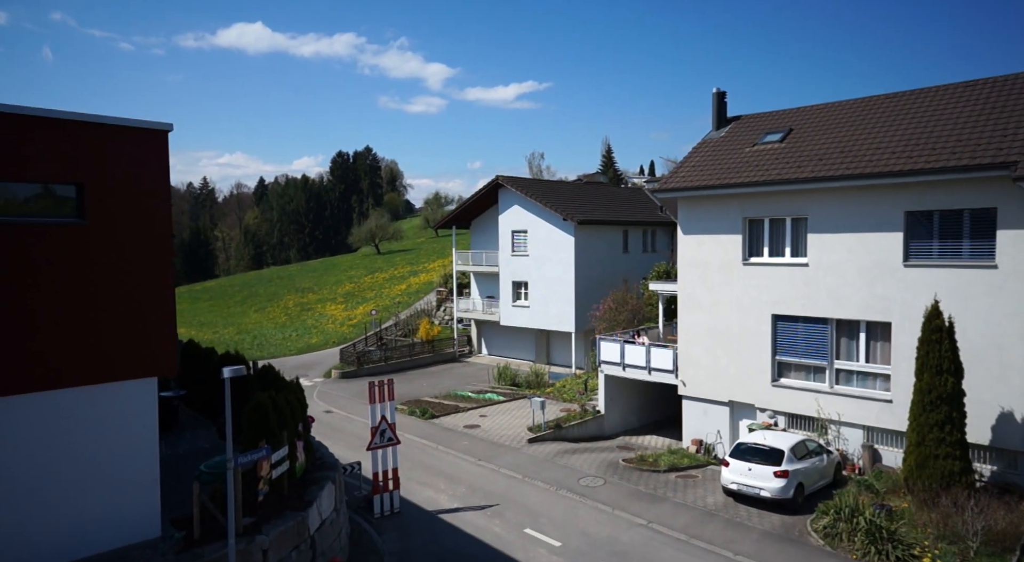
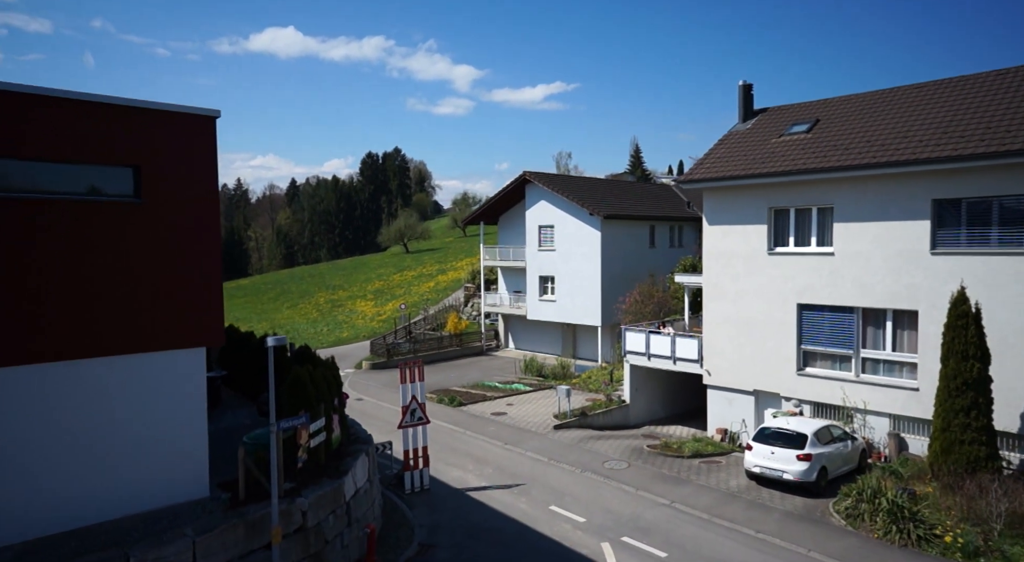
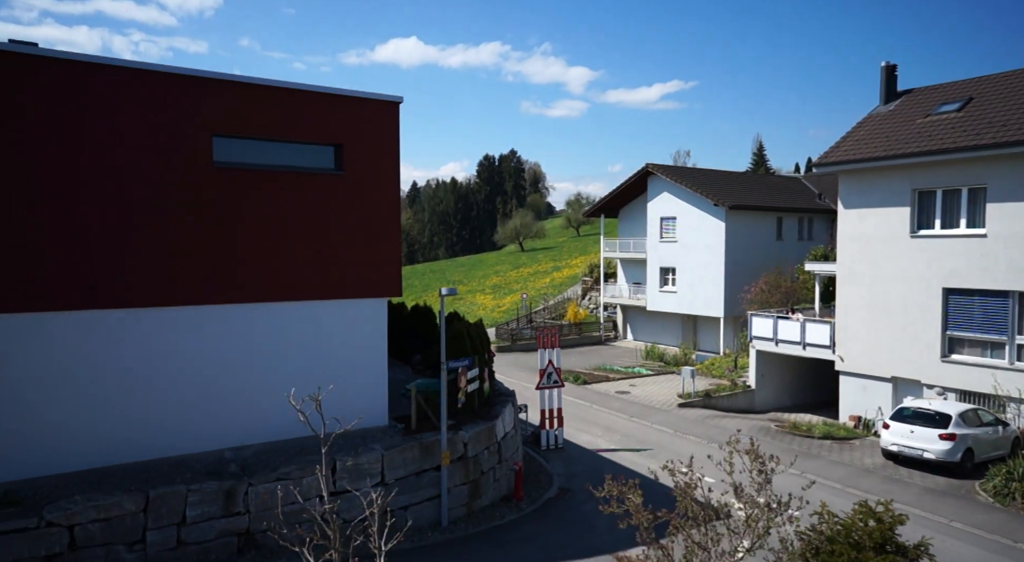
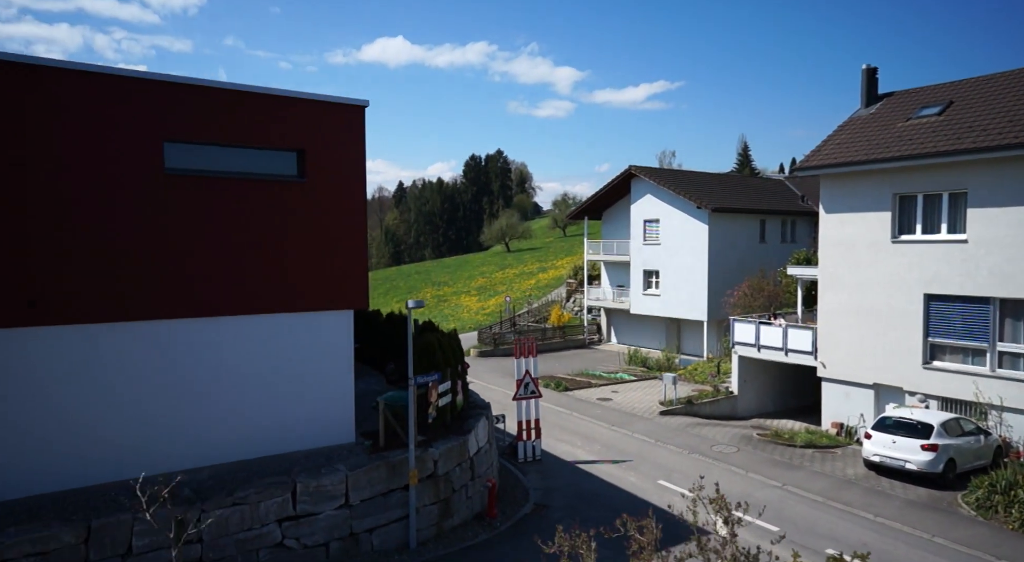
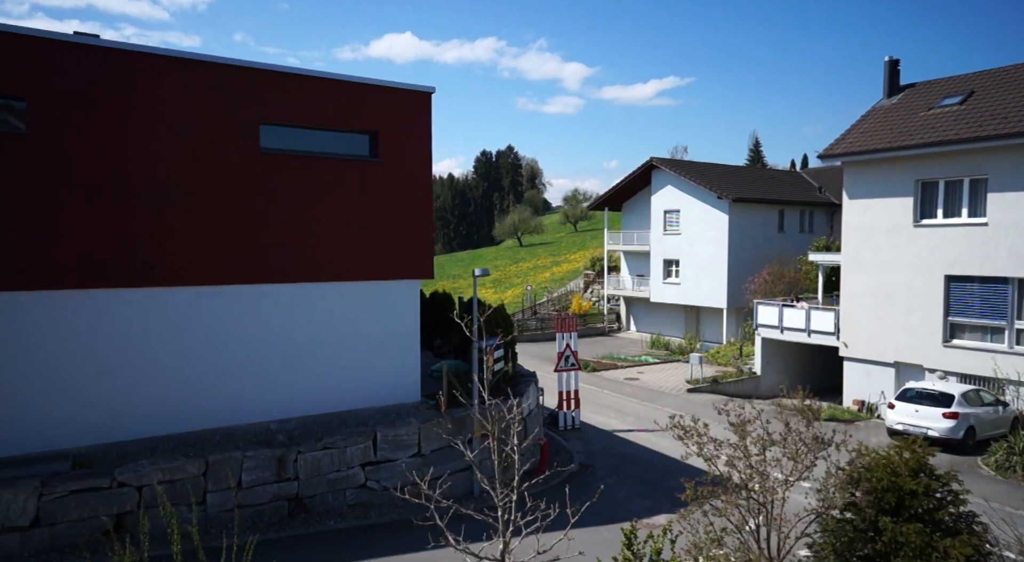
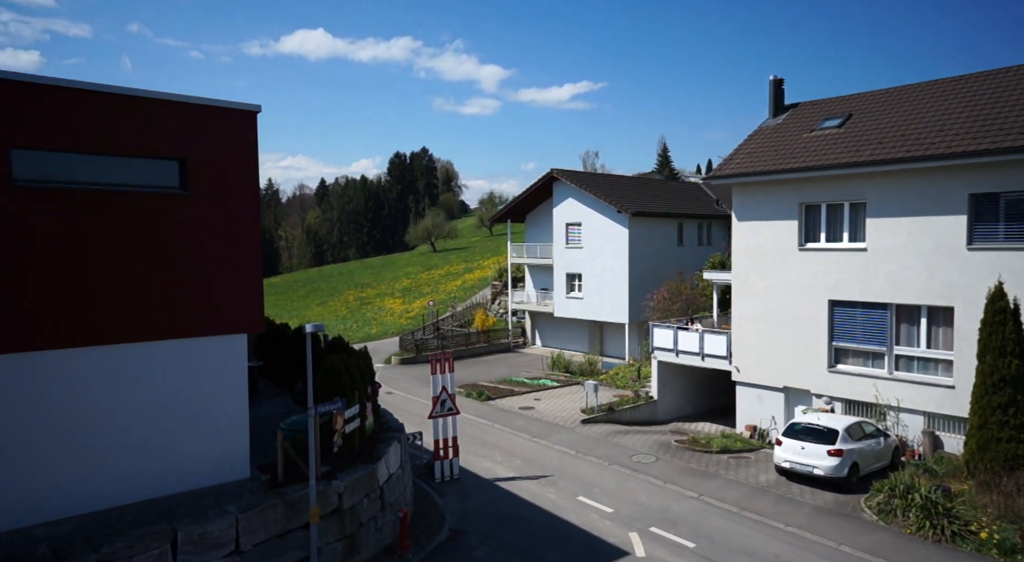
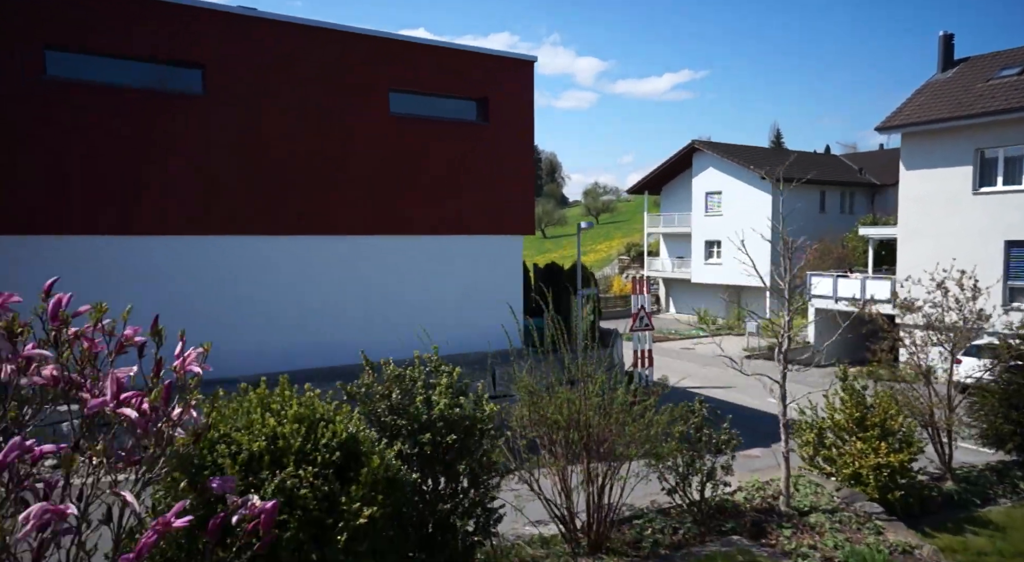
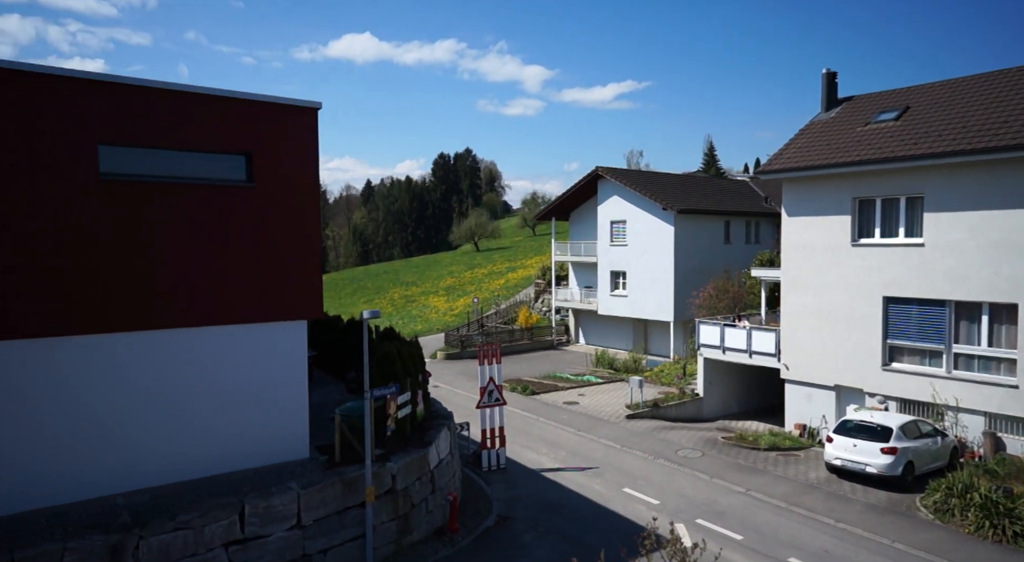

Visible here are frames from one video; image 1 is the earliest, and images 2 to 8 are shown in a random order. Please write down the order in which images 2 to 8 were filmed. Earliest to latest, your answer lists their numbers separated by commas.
2, 6, 8, 4, 3, 5, 7
